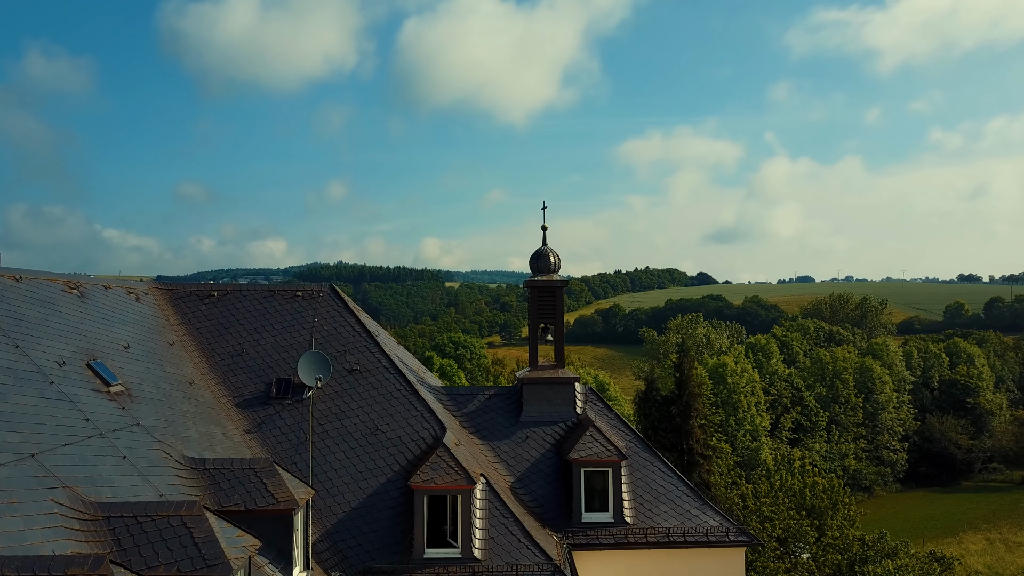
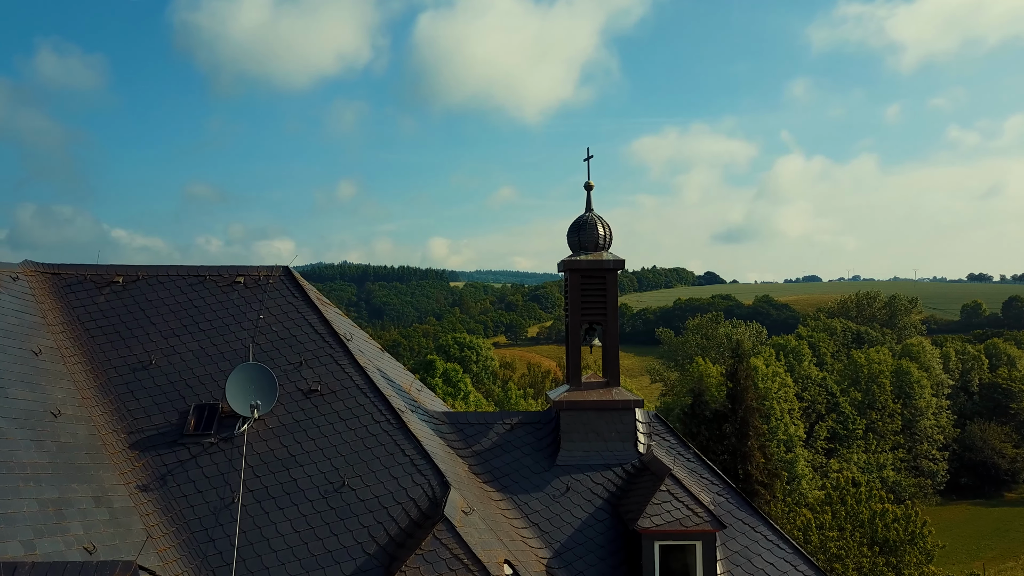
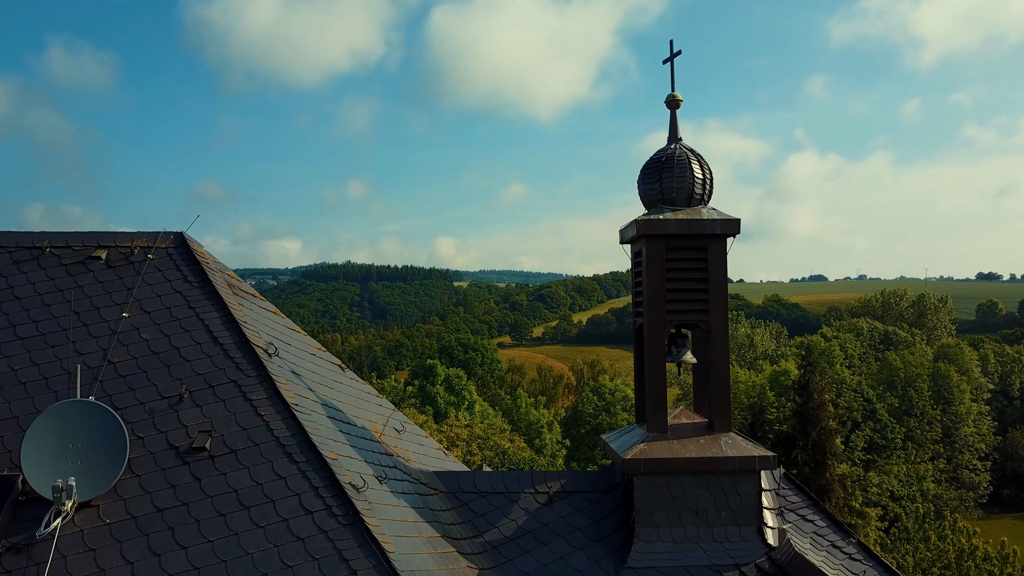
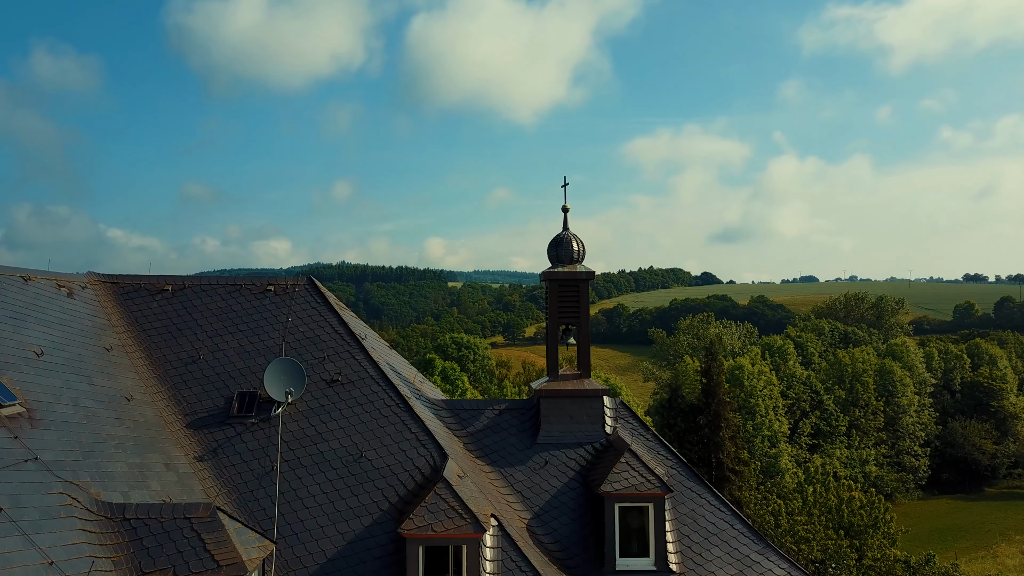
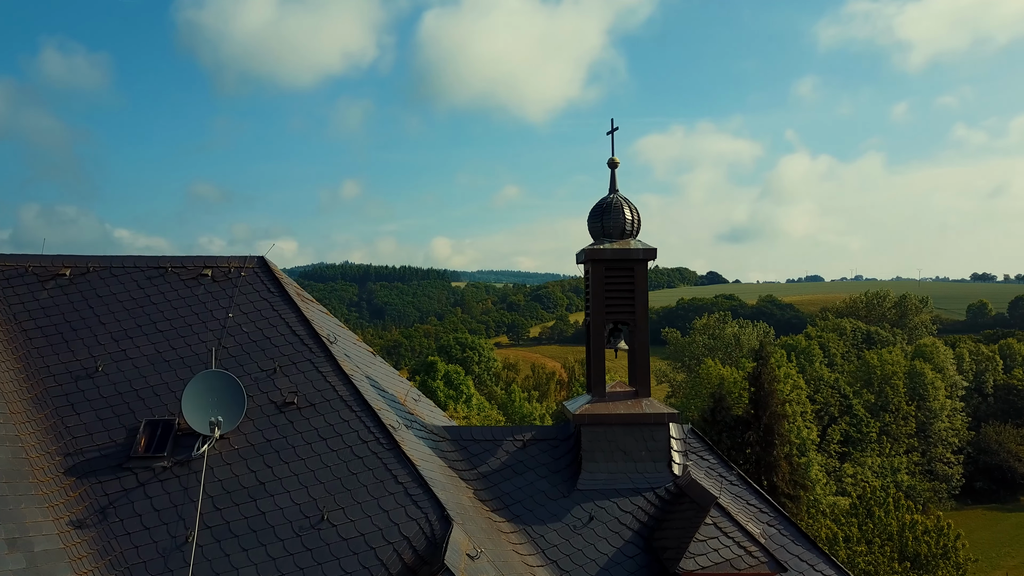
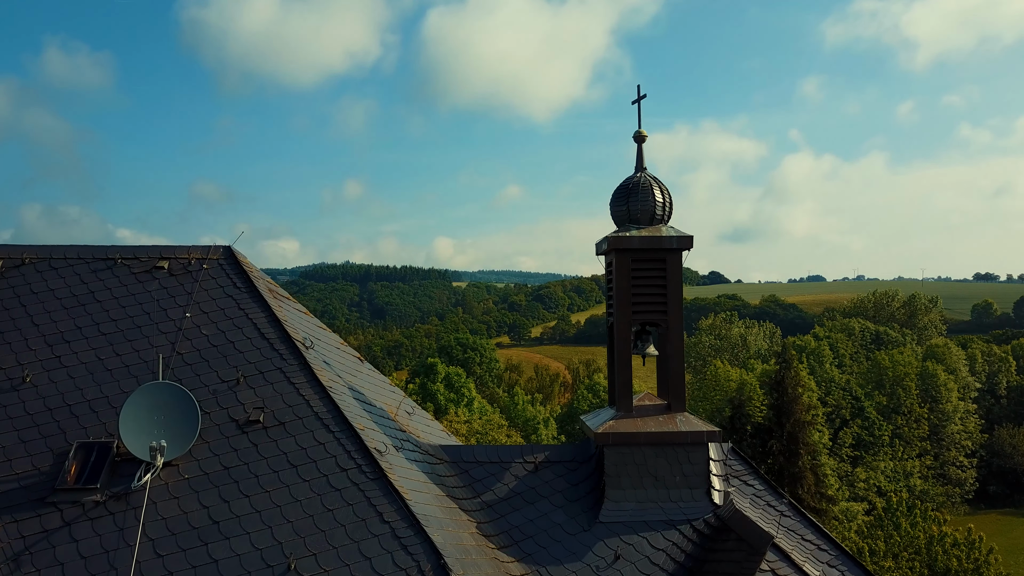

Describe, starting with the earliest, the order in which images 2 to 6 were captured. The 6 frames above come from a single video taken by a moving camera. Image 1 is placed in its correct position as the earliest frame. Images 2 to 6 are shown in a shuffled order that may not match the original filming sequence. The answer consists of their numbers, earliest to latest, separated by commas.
4, 2, 5, 6, 3
